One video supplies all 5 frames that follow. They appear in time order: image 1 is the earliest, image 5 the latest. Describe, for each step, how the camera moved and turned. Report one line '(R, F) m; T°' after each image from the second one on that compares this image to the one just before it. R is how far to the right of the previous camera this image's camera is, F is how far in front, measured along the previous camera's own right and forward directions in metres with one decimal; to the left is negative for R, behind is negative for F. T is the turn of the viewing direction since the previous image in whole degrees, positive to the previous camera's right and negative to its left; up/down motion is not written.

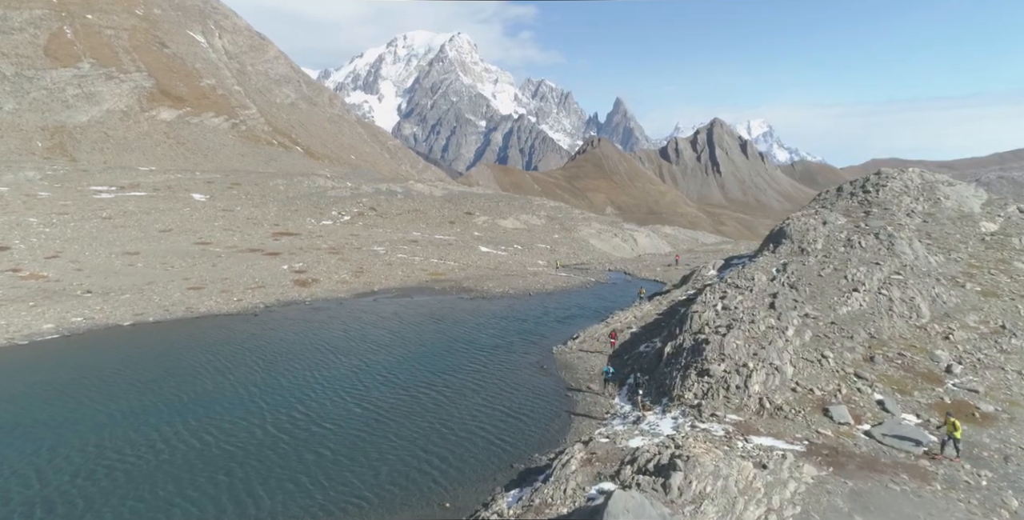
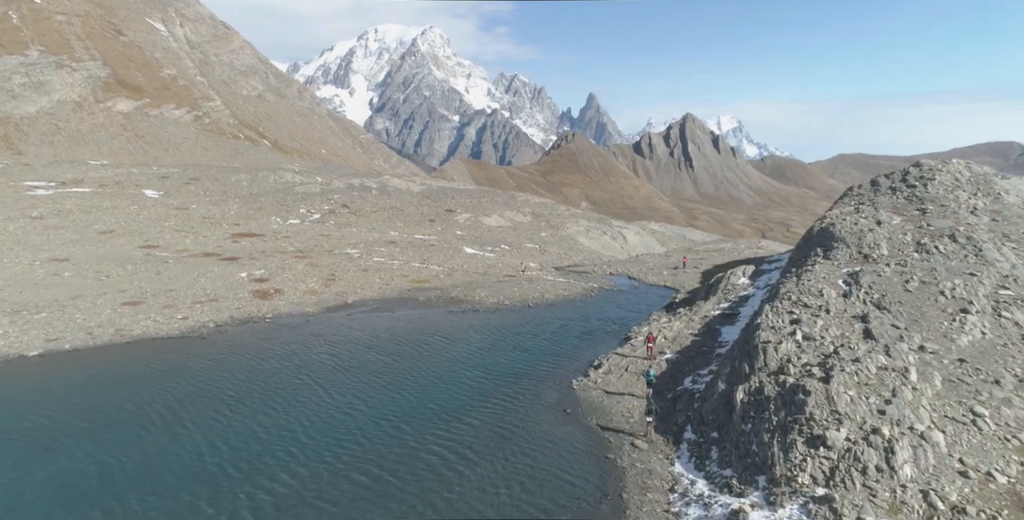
(-2.2, +9.5) m; +2°
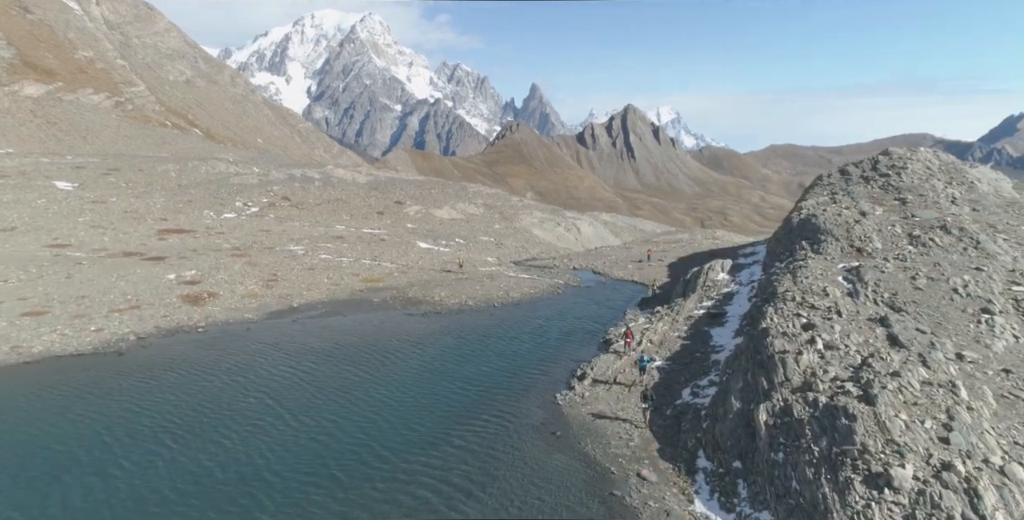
(-1.6, +4.7) m; +5°
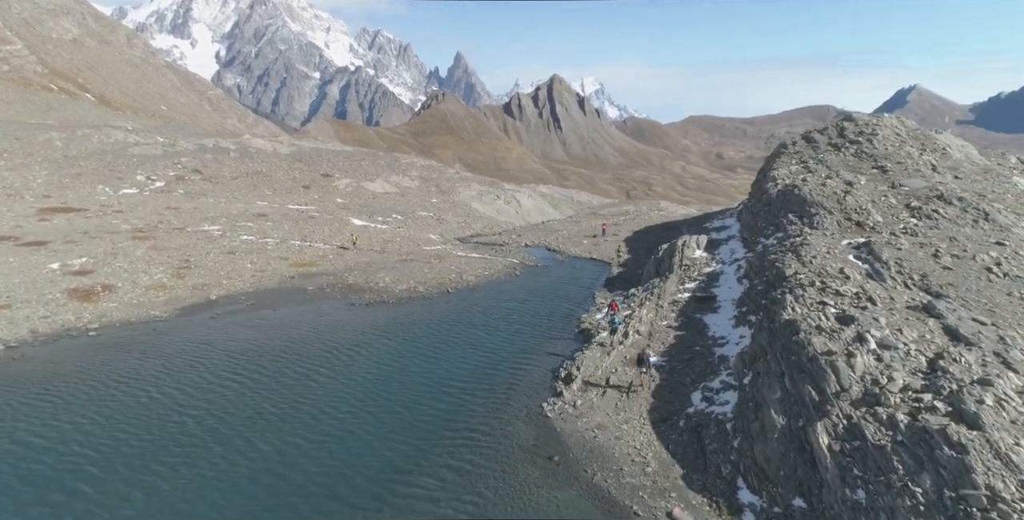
(-2.1, +6.3) m; +7°
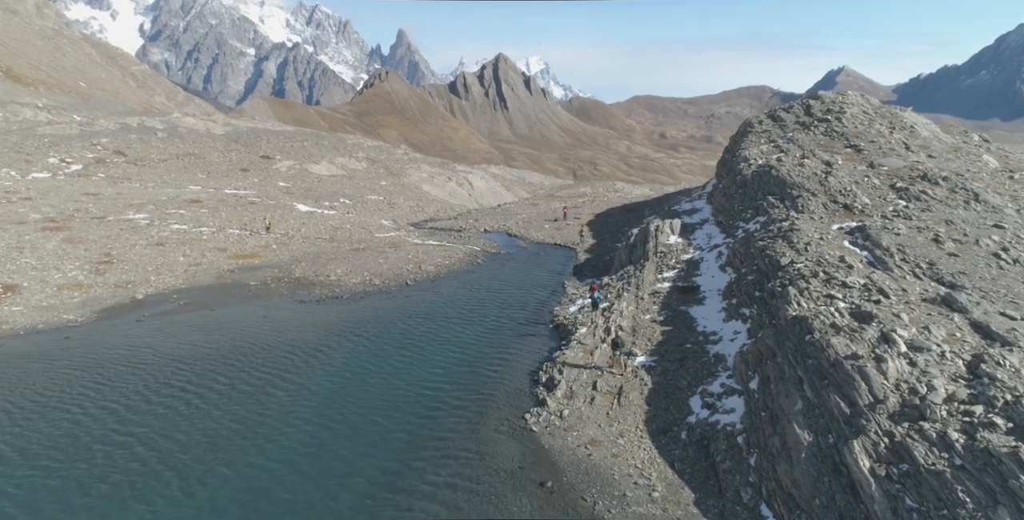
(-1.1, +3.6) m; +5°
